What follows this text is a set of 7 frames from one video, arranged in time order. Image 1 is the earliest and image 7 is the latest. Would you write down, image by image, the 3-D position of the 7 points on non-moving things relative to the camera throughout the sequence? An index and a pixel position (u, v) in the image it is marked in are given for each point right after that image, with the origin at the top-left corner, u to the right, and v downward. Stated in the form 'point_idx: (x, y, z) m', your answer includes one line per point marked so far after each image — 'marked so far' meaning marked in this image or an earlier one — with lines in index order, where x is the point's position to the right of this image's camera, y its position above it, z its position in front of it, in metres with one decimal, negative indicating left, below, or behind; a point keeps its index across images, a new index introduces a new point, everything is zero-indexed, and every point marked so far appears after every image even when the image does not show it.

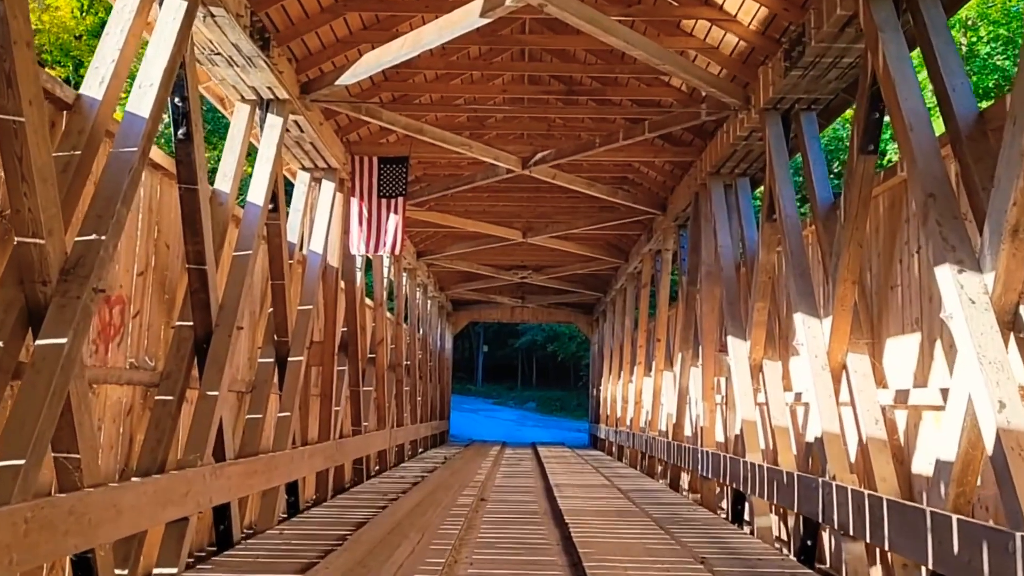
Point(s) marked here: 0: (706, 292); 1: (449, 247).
0: (+1.4, 0.0, +6.4) m
1: (-0.8, +0.5, +10.6) m
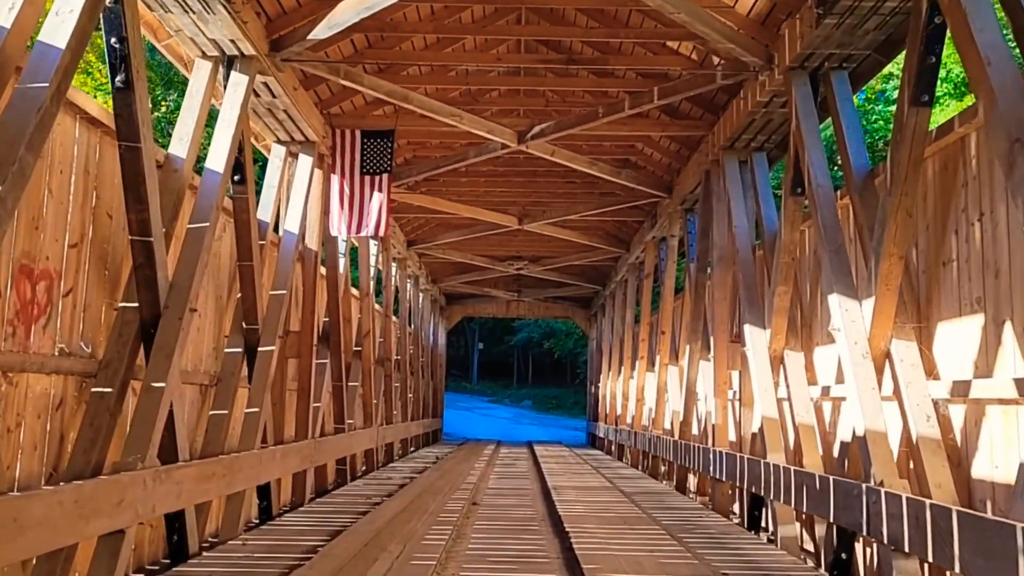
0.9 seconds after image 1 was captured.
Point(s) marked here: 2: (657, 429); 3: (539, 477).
0: (+1.3, +0.1, +5.9) m
1: (-0.8, +0.6, +10.1) m
2: (+1.4, -1.3, +8.4) m
3: (+0.2, -1.7, +7.9) m
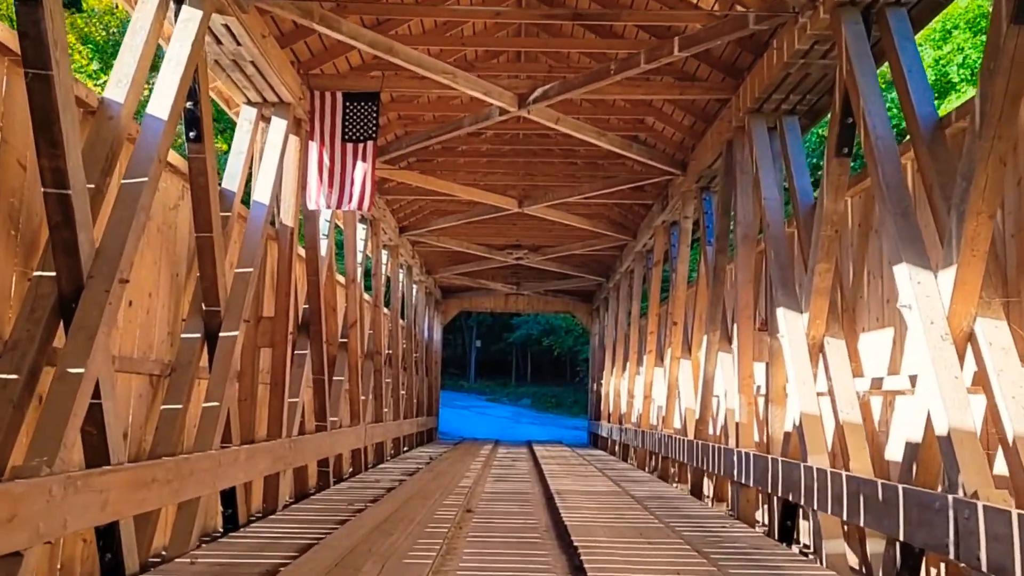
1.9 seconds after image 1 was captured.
0: (+1.3, +0.2, +5.3) m
1: (-0.8, +0.7, +9.5) m
2: (+1.4, -1.2, +7.8) m
3: (+0.2, -1.6, +7.3) m
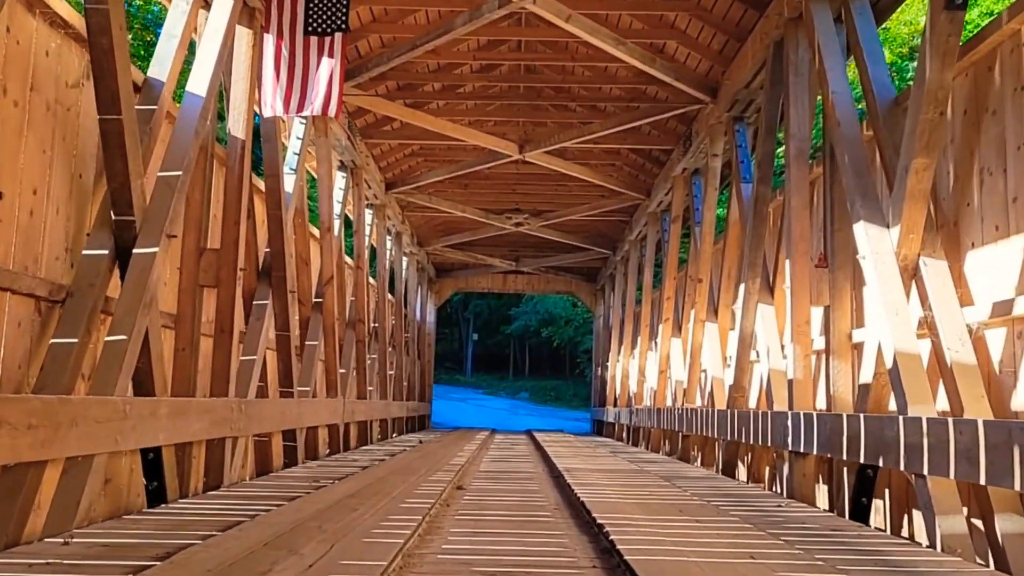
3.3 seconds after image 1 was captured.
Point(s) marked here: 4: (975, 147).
0: (+1.4, +0.5, +4.3) m
1: (-0.8, +1.1, +8.5) m
2: (+1.4, -0.9, +6.8) m
3: (+0.2, -1.2, +6.3) m
4: (+1.7, +0.5, +3.2) m
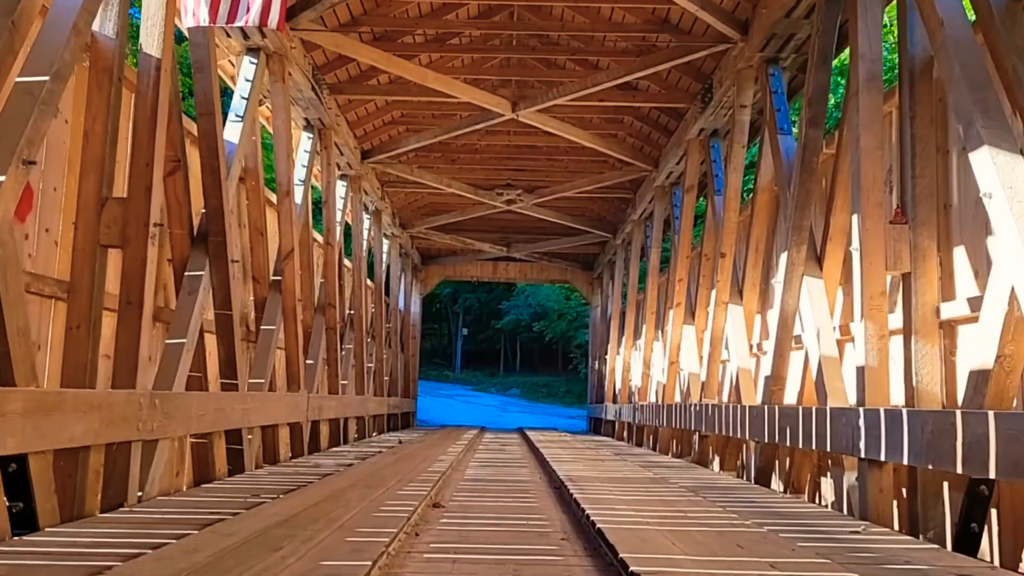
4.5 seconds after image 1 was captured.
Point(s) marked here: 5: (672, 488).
0: (+1.3, +0.7, +3.4) m
1: (-0.9, +1.2, +7.6) m
2: (+1.3, -0.7, +5.9) m
3: (+0.2, -1.1, +5.4) m
4: (+1.6, +0.6, +2.3) m
5: (+0.7, -0.9, +4.1) m
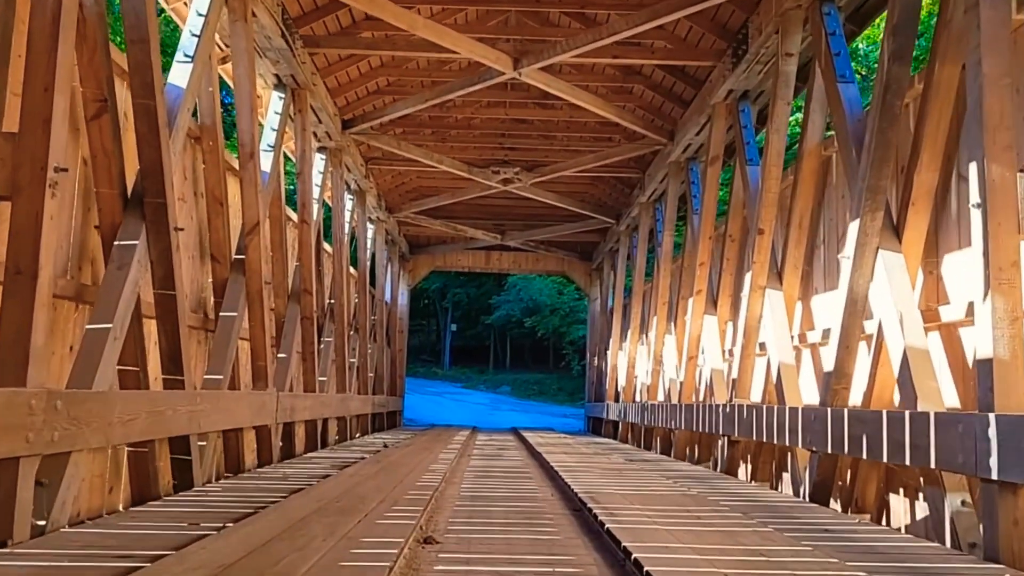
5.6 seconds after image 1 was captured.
0: (+1.4, +0.7, +2.6) m
1: (-0.9, +1.3, +6.8) m
2: (+1.3, -0.6, +5.1) m
3: (+0.2, -1.0, +4.6) m
4: (+1.7, +0.7, +1.5) m
5: (+0.8, -0.8, +3.3) m
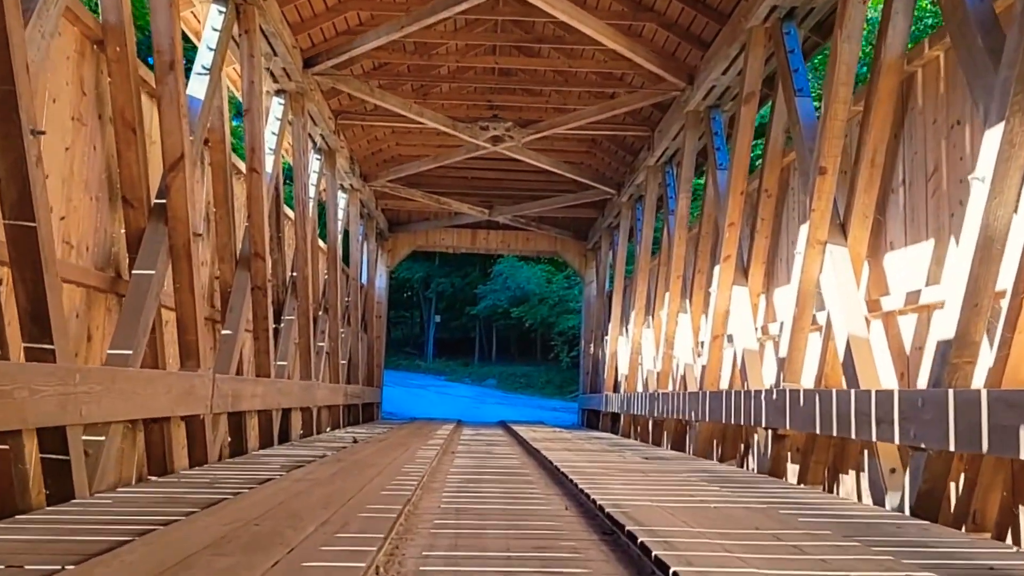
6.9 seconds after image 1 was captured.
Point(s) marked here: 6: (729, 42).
0: (+1.4, +0.9, +1.6) m
1: (-1.0, +1.6, +5.7) m
2: (+1.3, -0.4, +4.2) m
3: (+0.2, -0.8, +3.6) m
4: (+1.7, +0.9, +0.6) m
5: (+0.8, -0.6, +2.4) m
6: (+1.2, +1.4, +5.2) m
